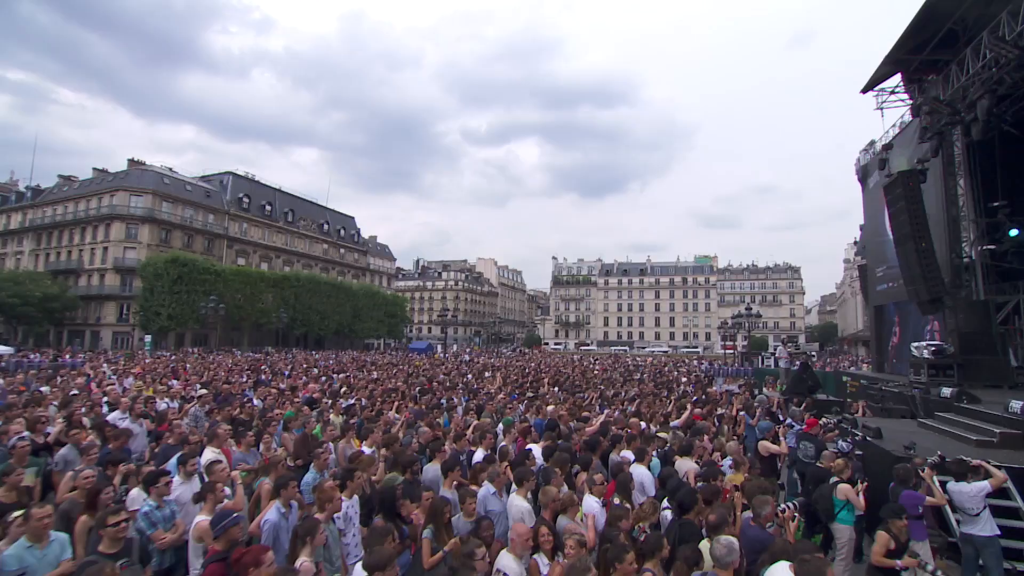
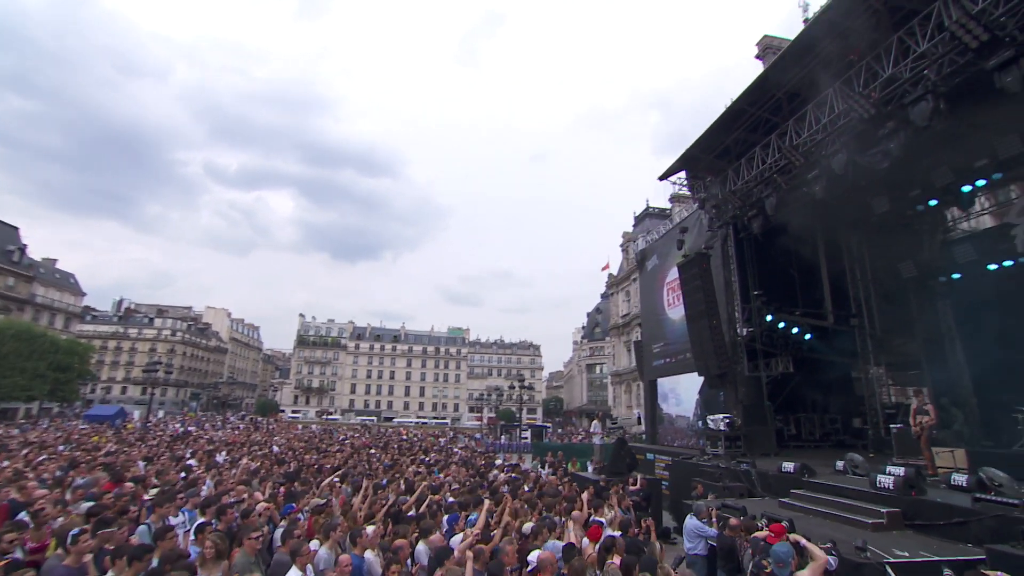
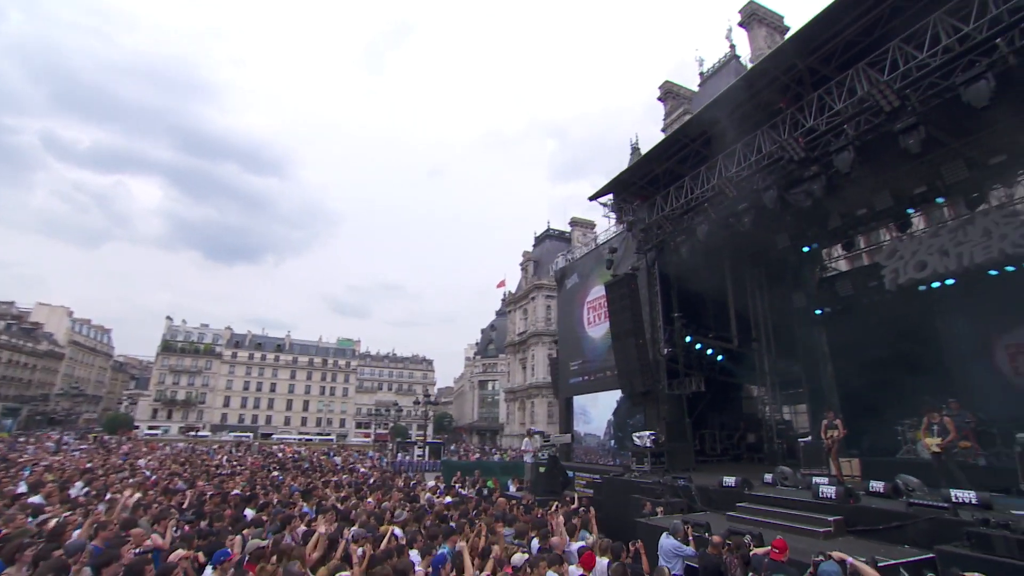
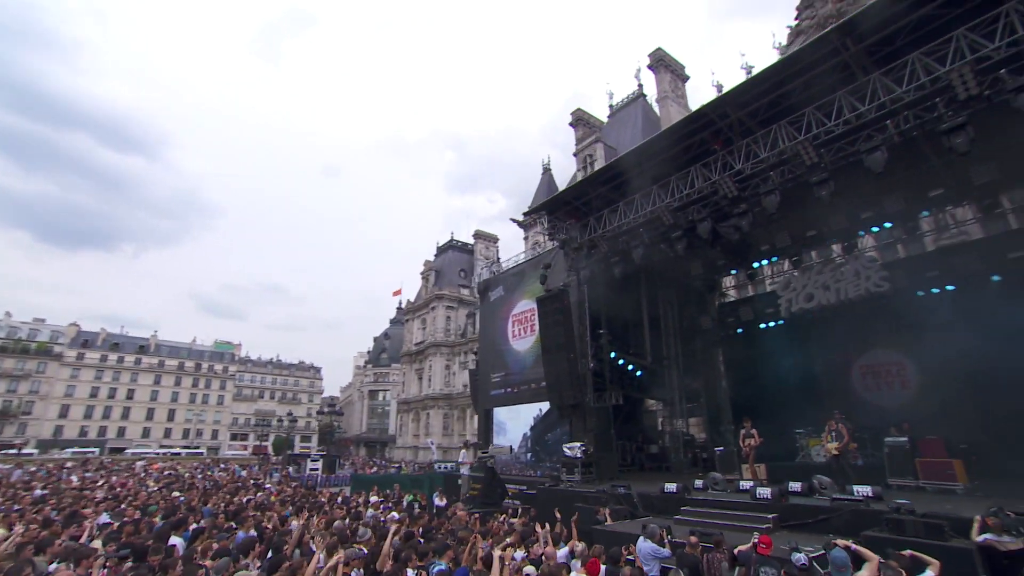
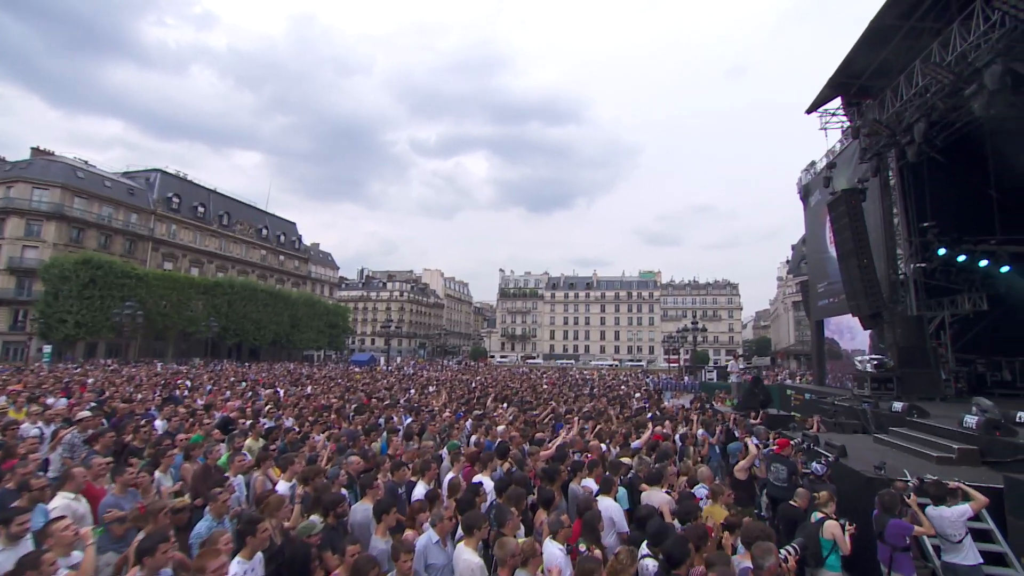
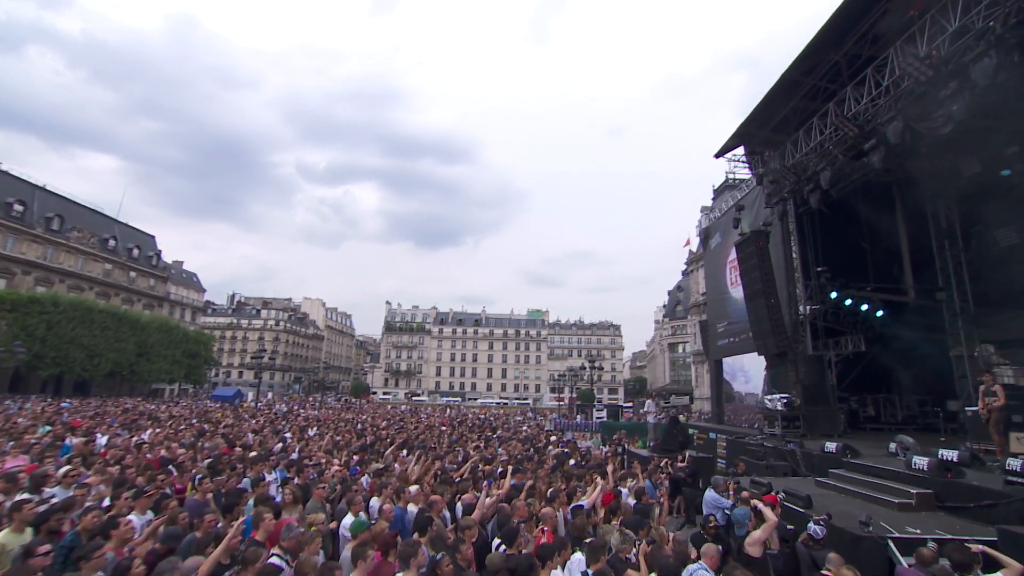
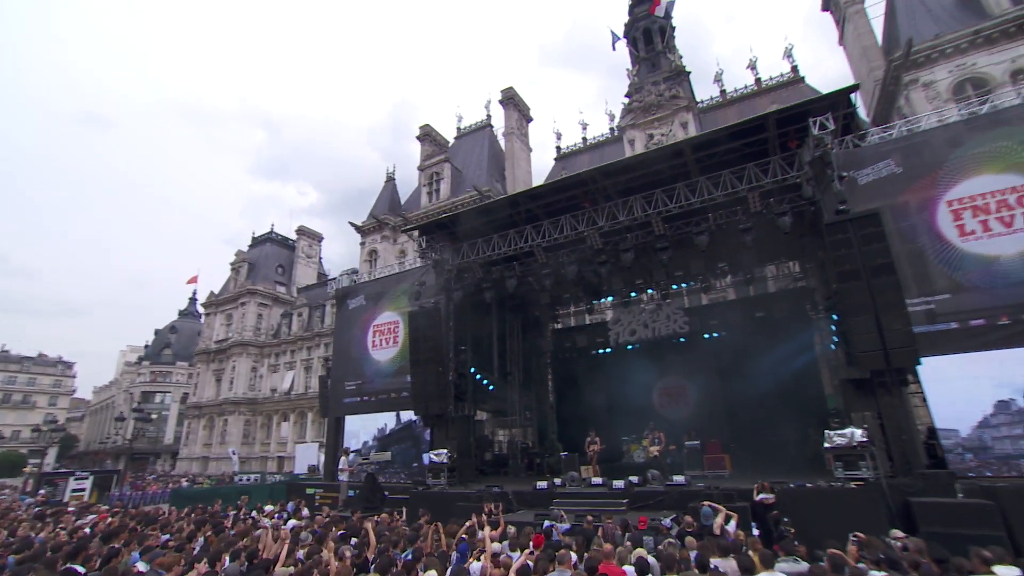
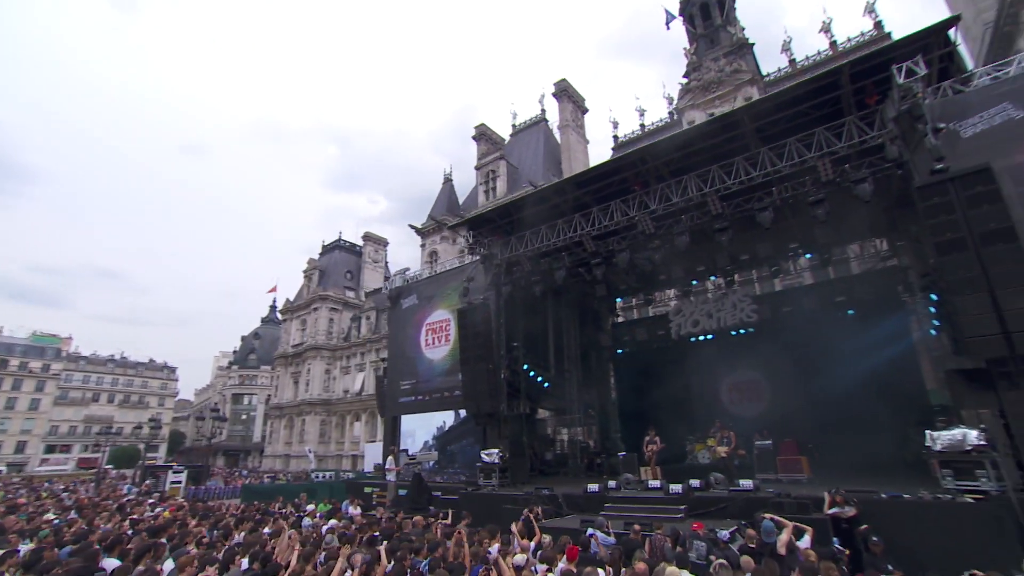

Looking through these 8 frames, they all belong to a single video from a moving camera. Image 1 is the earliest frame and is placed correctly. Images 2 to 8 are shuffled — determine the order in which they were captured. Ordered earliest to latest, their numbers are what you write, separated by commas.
5, 6, 2, 3, 4, 8, 7
